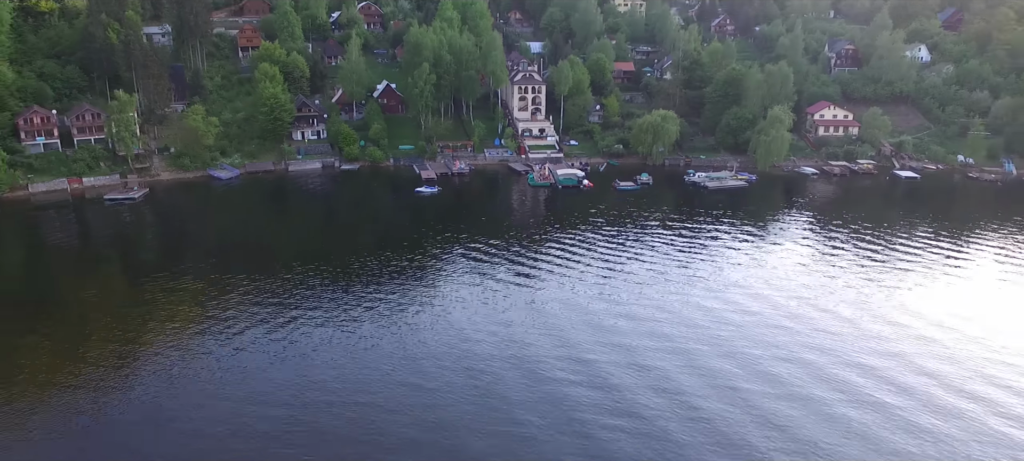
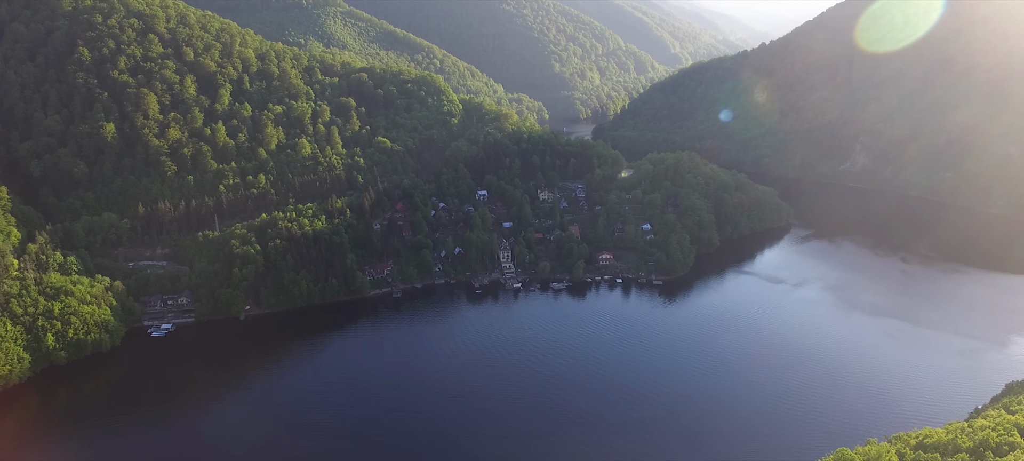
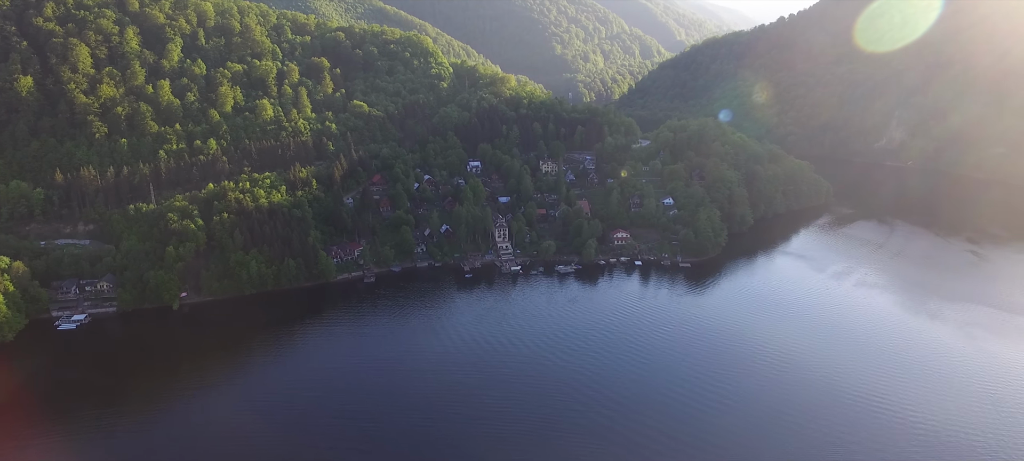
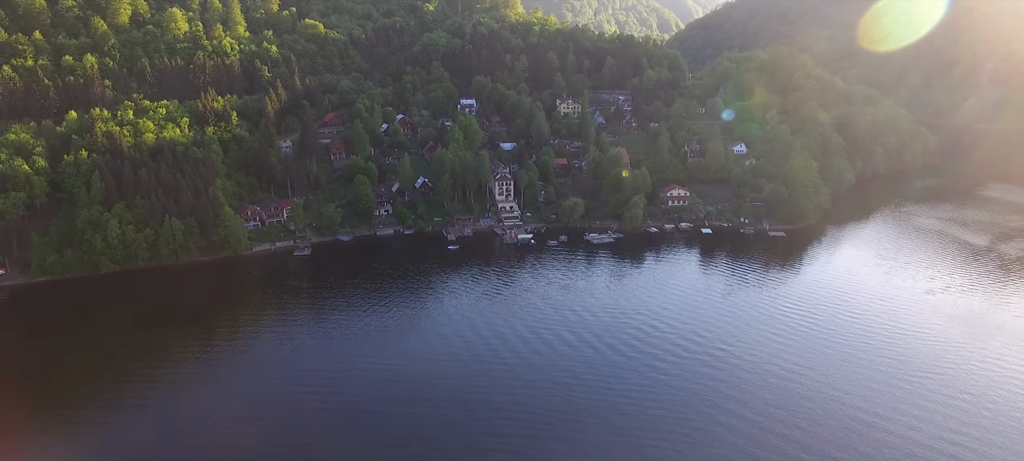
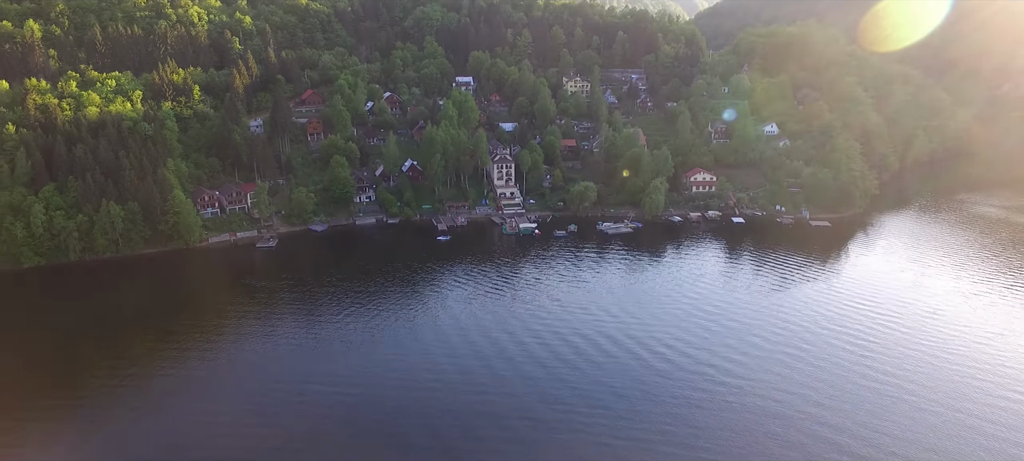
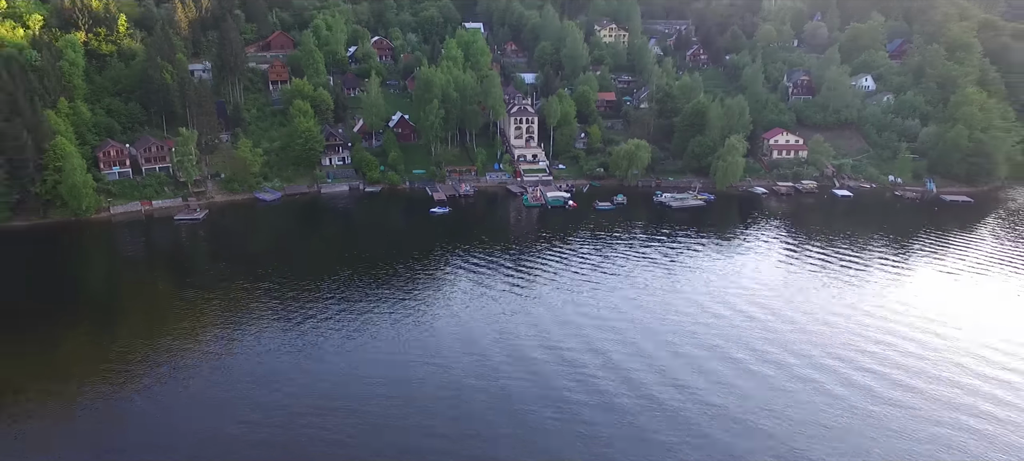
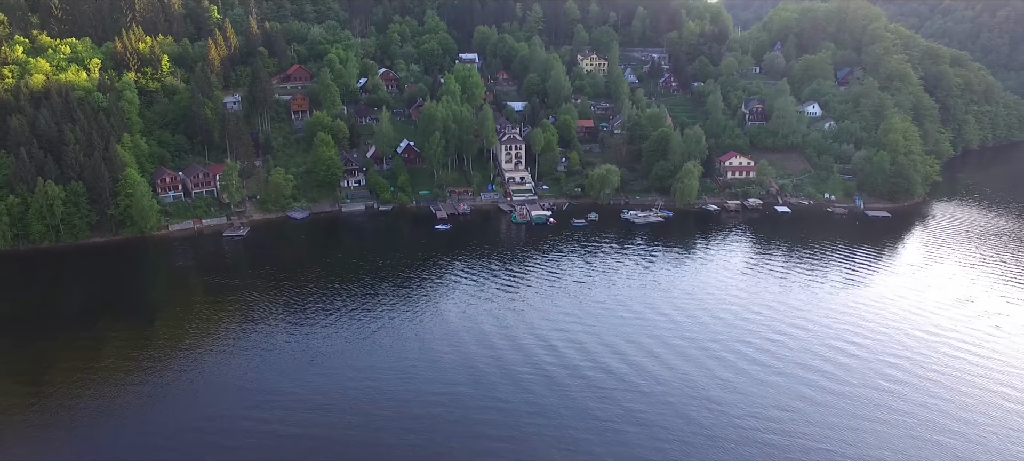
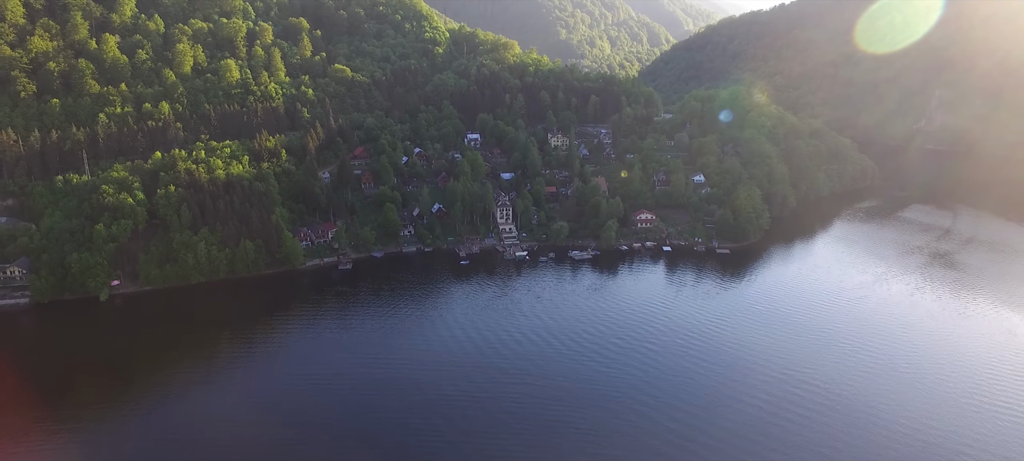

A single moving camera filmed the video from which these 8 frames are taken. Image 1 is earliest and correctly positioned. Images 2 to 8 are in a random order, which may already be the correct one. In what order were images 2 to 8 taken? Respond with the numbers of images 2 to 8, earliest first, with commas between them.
6, 7, 5, 4, 8, 3, 2
